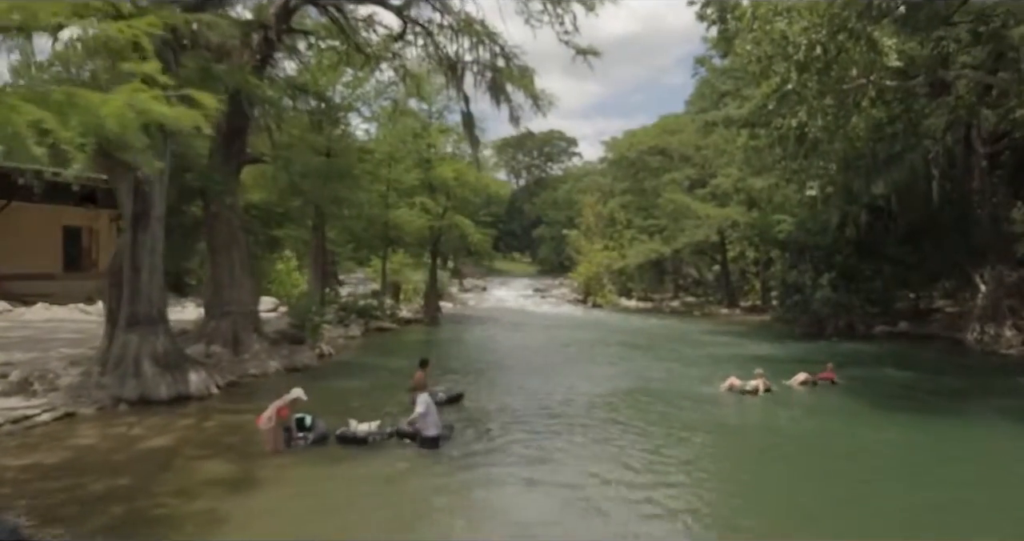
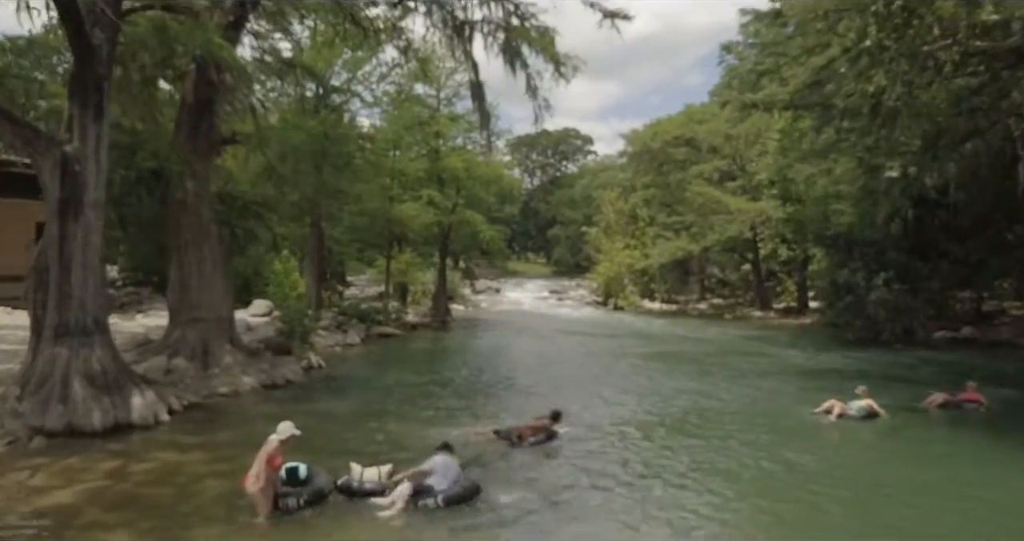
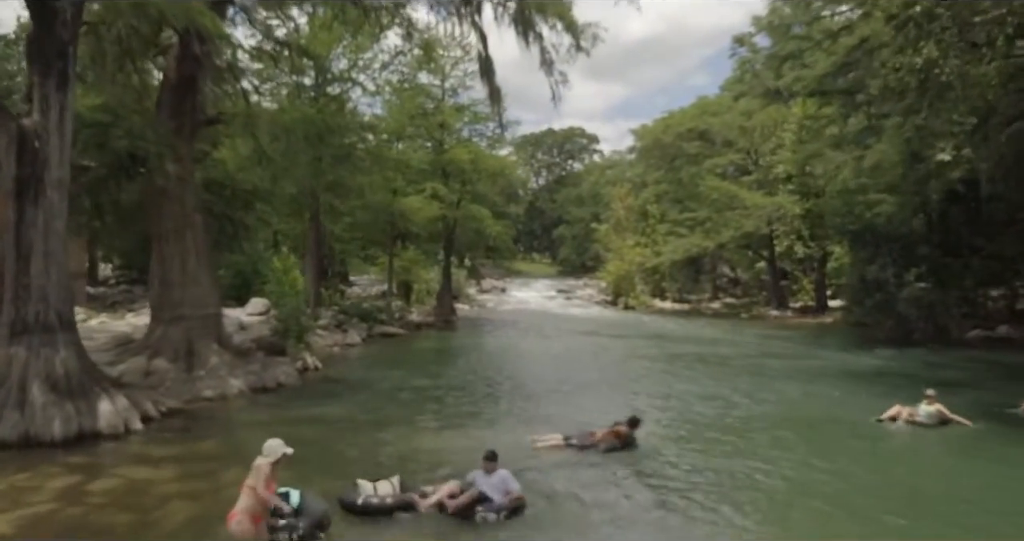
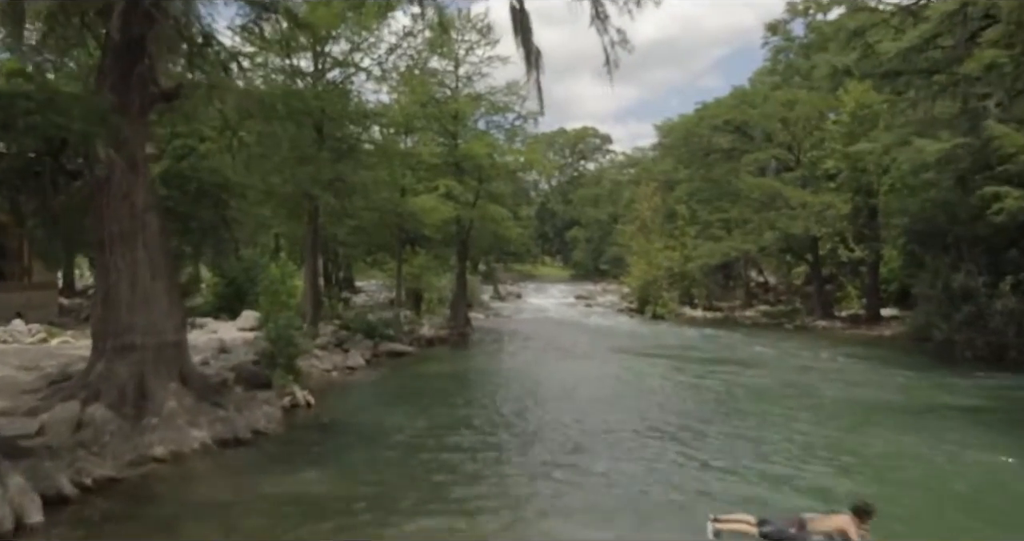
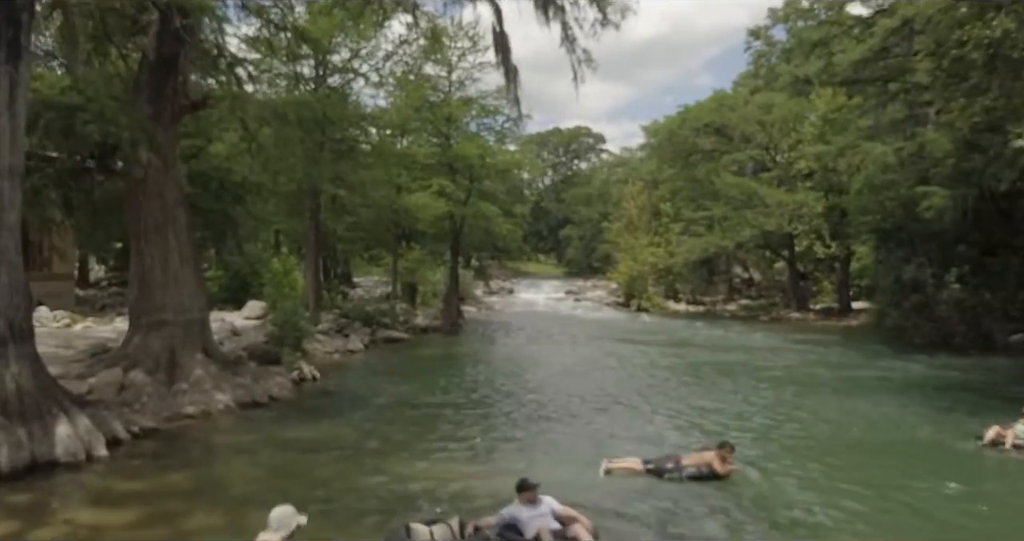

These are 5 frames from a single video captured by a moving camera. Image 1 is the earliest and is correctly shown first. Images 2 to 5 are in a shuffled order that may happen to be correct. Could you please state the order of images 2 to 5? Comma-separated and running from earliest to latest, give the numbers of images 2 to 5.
2, 3, 5, 4
